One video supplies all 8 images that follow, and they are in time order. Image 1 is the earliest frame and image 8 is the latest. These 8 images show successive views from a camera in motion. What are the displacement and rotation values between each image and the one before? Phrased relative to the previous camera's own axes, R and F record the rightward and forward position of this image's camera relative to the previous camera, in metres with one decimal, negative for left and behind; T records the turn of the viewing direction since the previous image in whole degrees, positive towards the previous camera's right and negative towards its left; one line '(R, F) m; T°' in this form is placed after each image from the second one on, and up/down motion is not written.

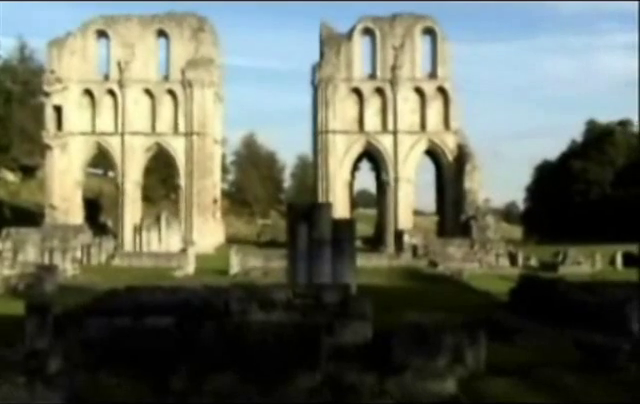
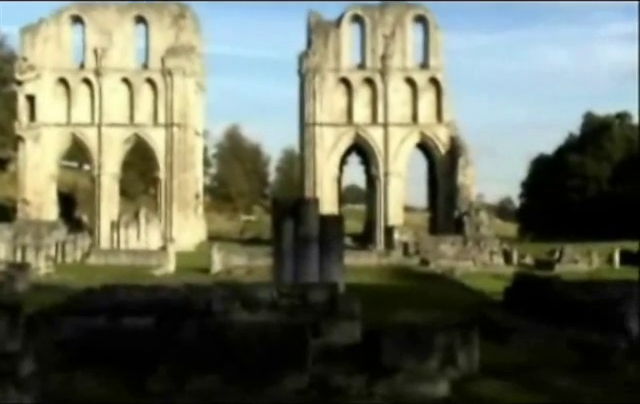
(+0.1, +0.8) m; +1°
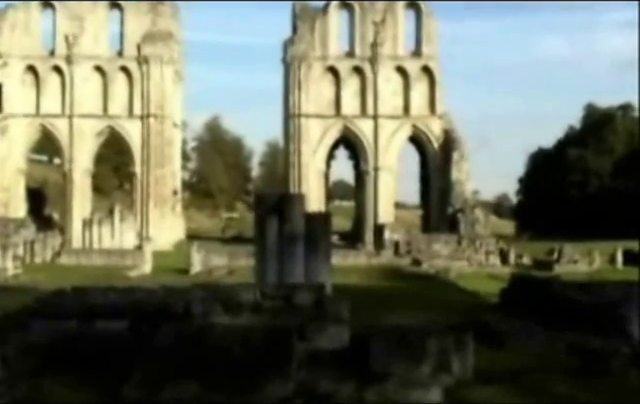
(+0.1, +1.0) m; +1°
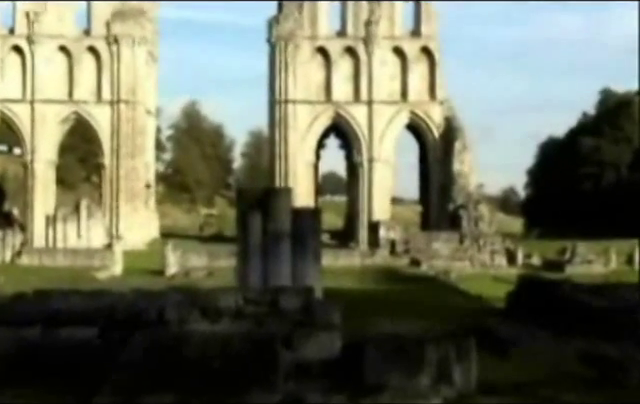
(+0.1, +1.5) m; 0°
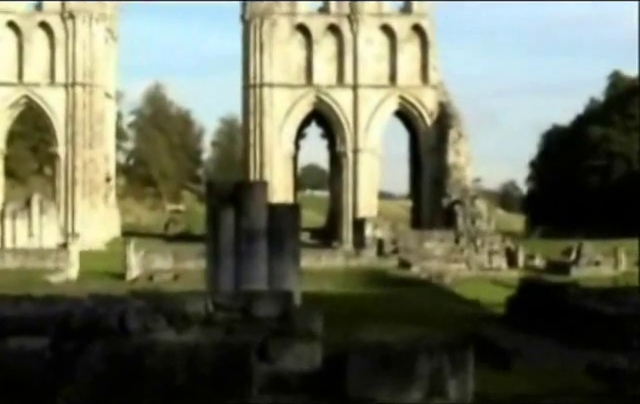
(+0.2, +1.5) m; +1°
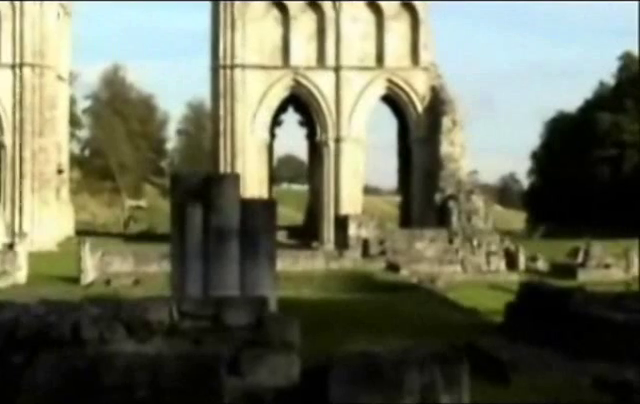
(+0.2, +1.4) m; 0°
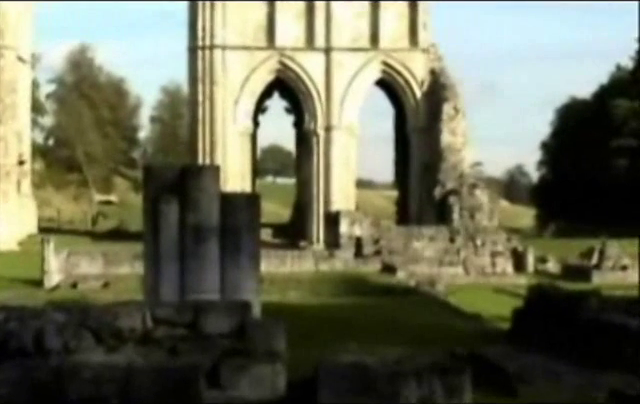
(+0.2, +1.1) m; 0°
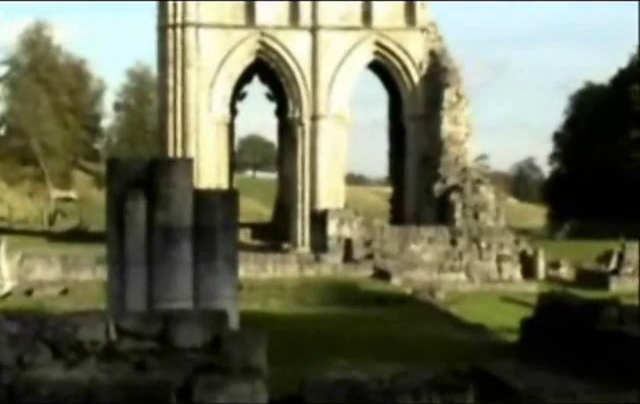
(+0.2, +1.2) m; 0°
